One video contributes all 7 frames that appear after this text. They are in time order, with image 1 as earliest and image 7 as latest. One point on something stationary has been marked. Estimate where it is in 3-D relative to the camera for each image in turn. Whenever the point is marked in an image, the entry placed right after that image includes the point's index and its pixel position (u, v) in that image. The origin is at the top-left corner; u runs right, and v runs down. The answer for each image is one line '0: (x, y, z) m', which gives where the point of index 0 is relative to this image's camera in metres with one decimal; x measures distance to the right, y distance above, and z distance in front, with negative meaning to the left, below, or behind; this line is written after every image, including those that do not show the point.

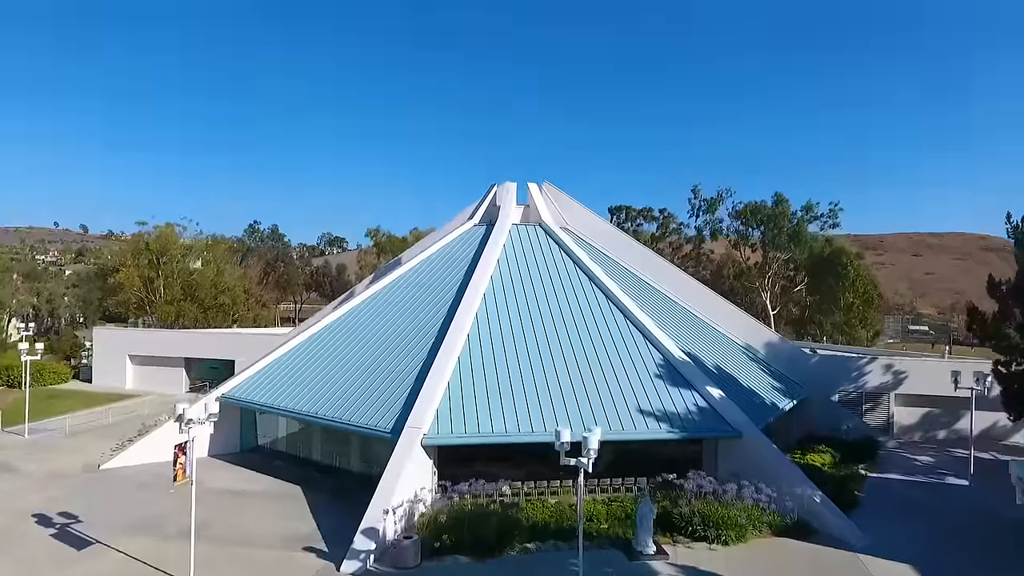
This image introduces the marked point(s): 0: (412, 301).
0: (-2.6, -0.4, +17.2) m
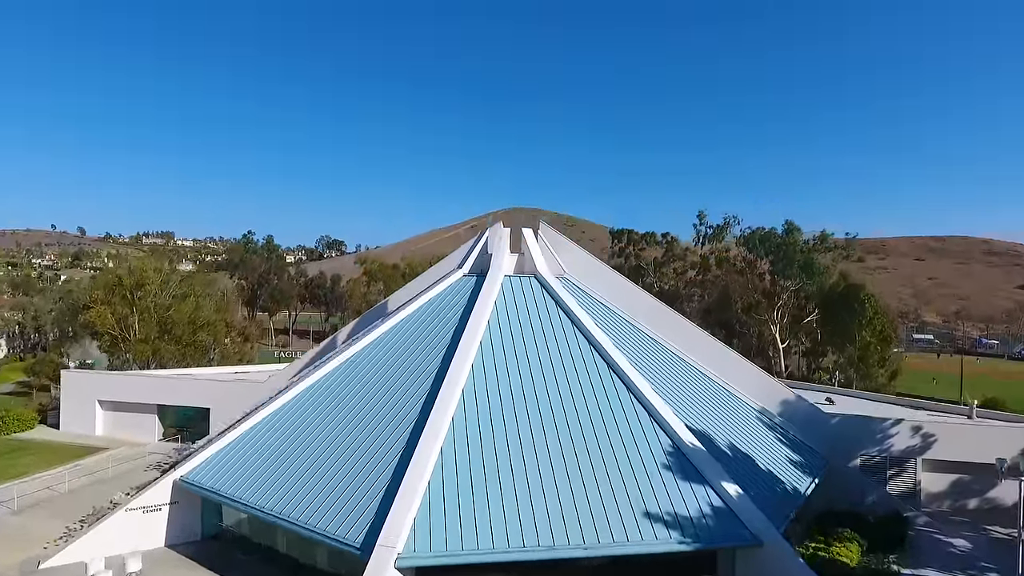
0: (-2.8, -1.9, +15.6) m
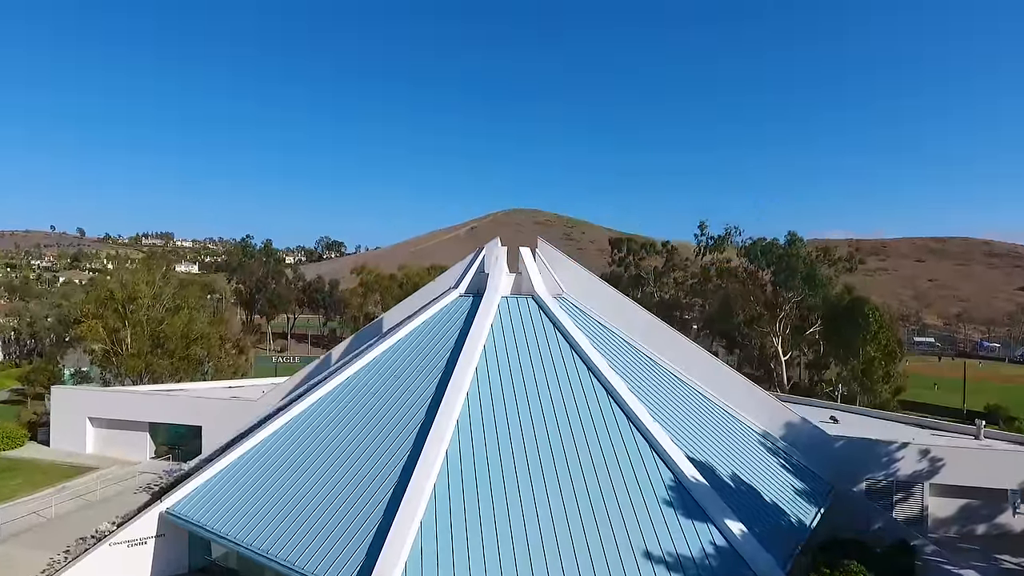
0: (-2.9, -2.4, +15.1) m
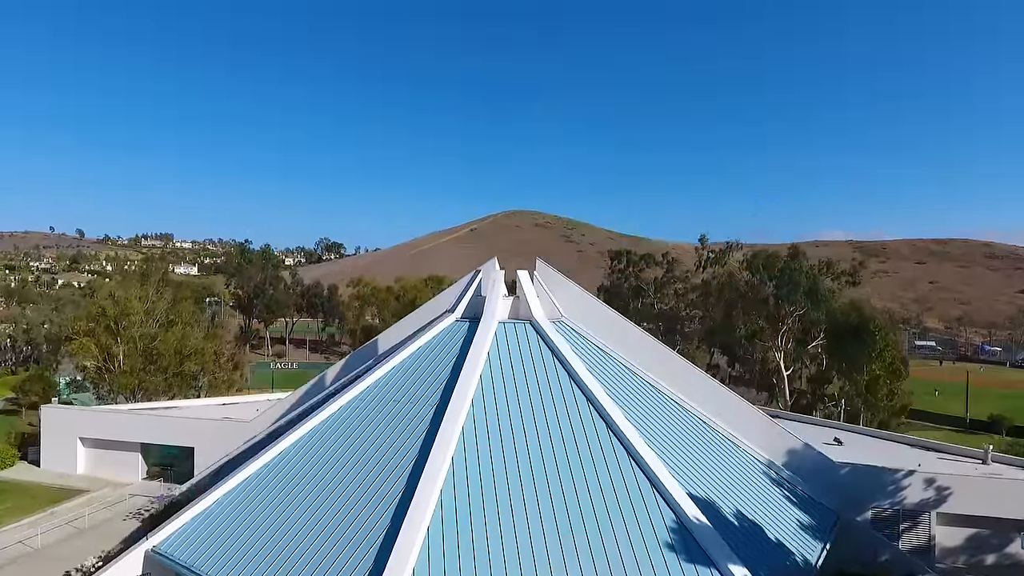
0: (-2.9, -3.0, +14.7) m
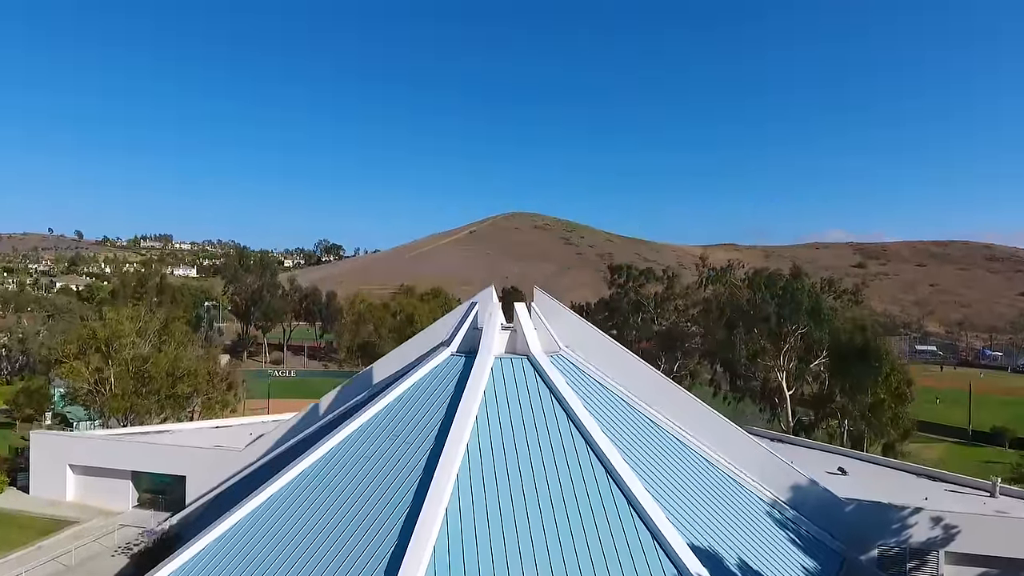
0: (-3.0, -3.9, +14.3) m
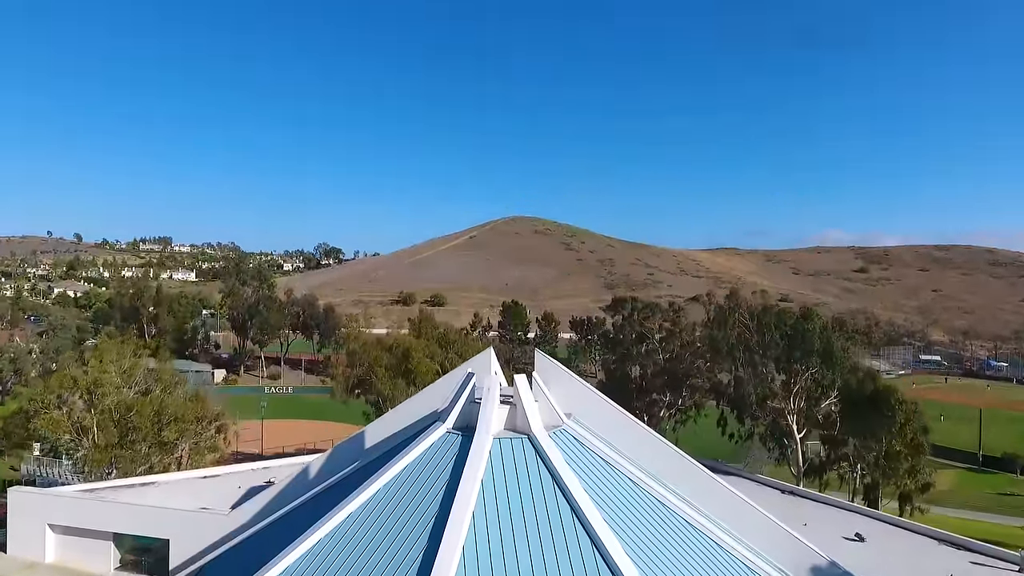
0: (-3.0, -5.6, +13.3) m
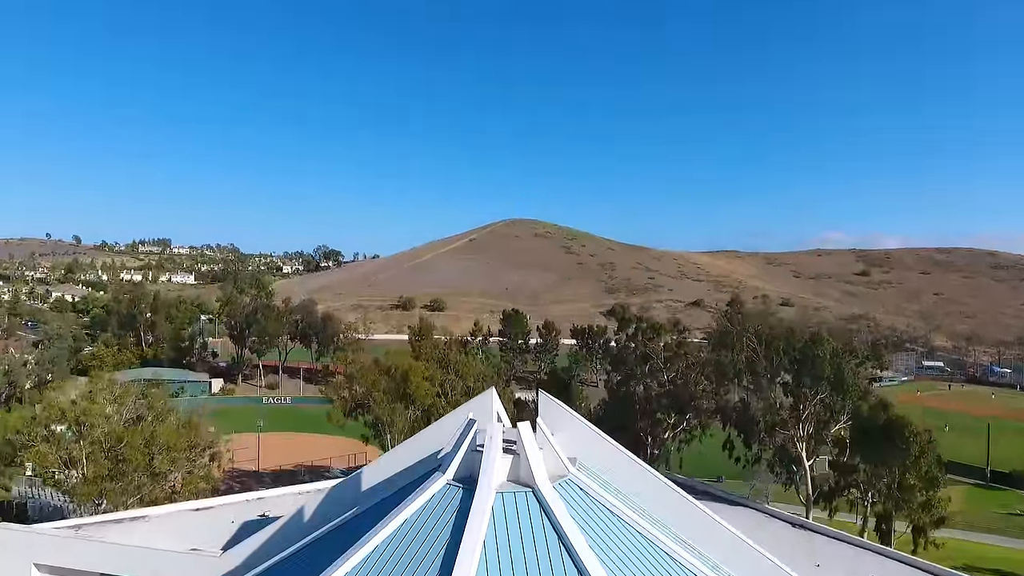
0: (-2.9, -6.6, +12.5) m
